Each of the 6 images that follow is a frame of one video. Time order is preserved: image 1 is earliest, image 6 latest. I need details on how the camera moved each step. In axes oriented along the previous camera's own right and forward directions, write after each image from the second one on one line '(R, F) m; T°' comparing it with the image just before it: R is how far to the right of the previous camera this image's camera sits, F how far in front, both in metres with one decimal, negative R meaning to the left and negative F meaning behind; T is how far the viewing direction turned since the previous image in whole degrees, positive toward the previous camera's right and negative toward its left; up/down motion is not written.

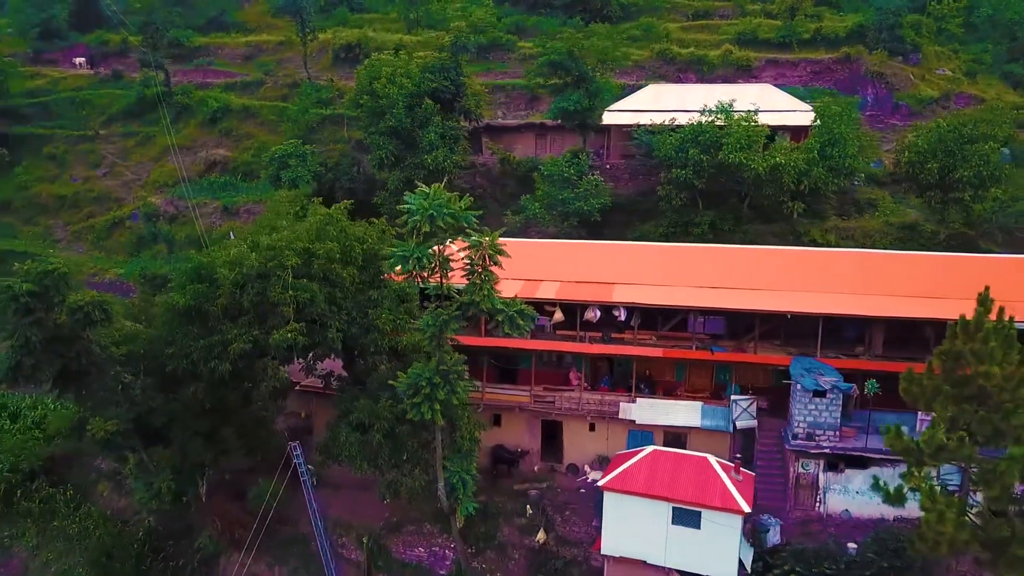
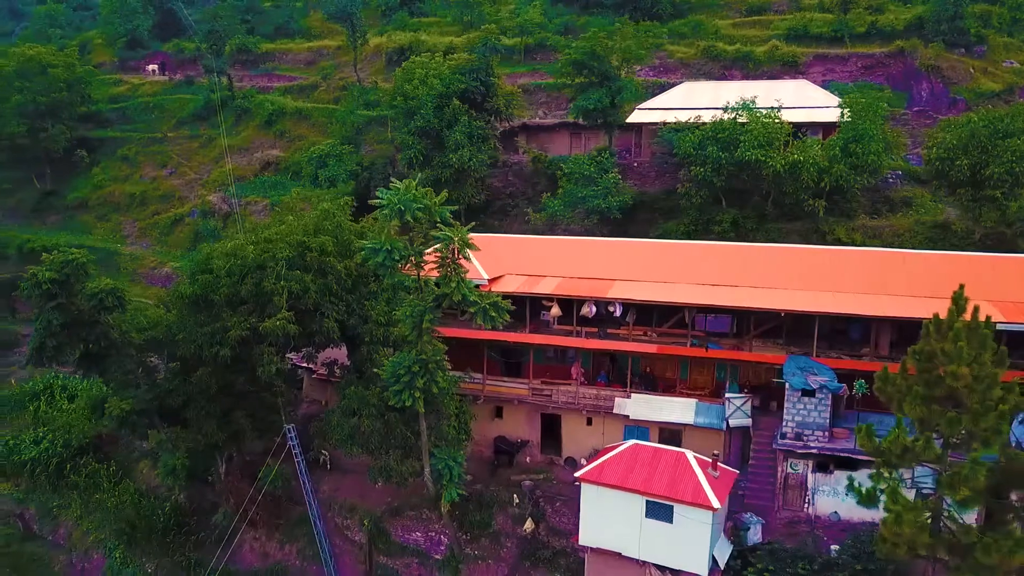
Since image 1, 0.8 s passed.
(+2.4, -0.4) m; -6°
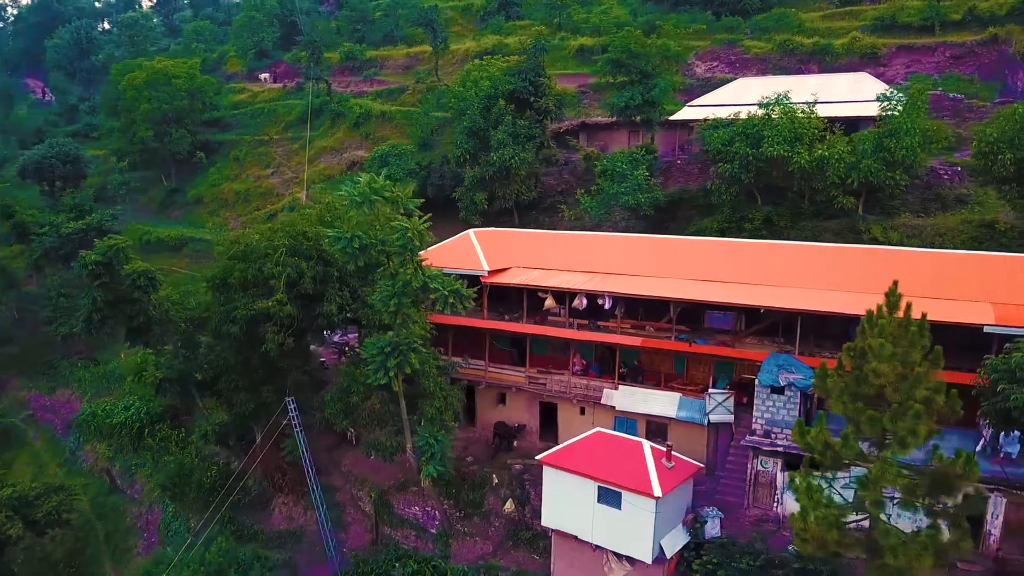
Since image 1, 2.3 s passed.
(+4.2, -0.6) m; -10°
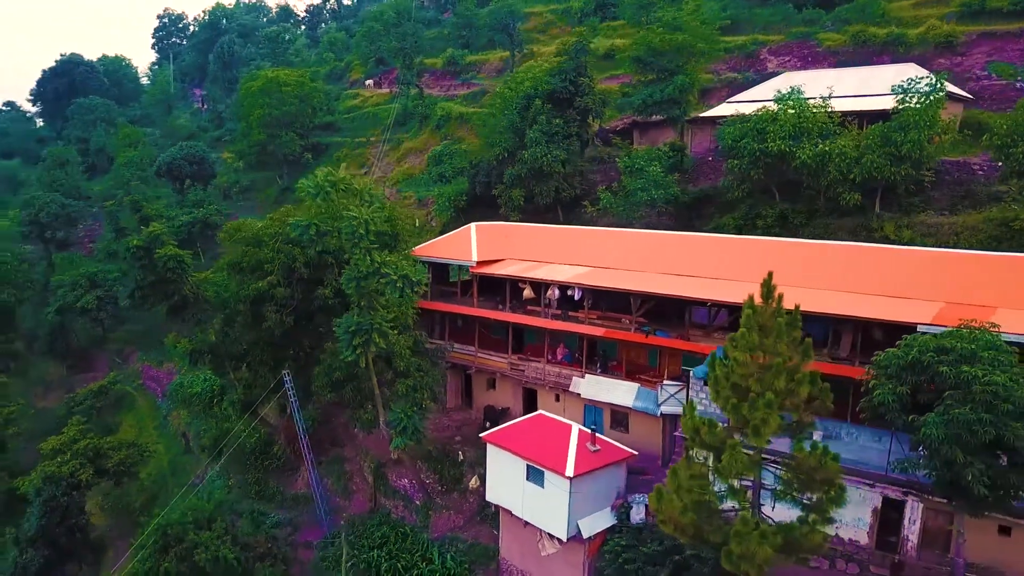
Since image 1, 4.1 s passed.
(+5.2, -0.6) m; -11°
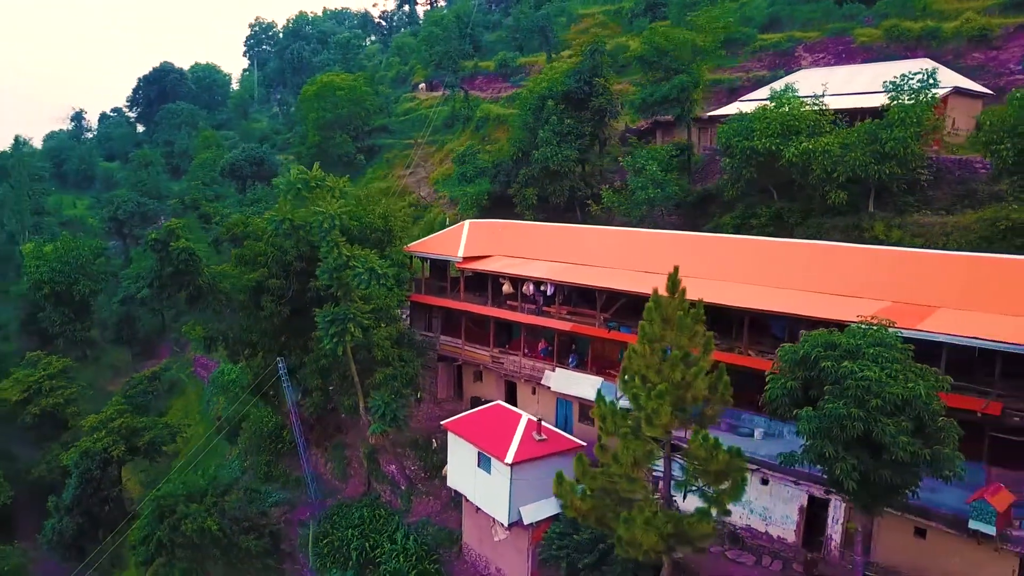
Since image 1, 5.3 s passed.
(+3.4, -0.5) m; -6°
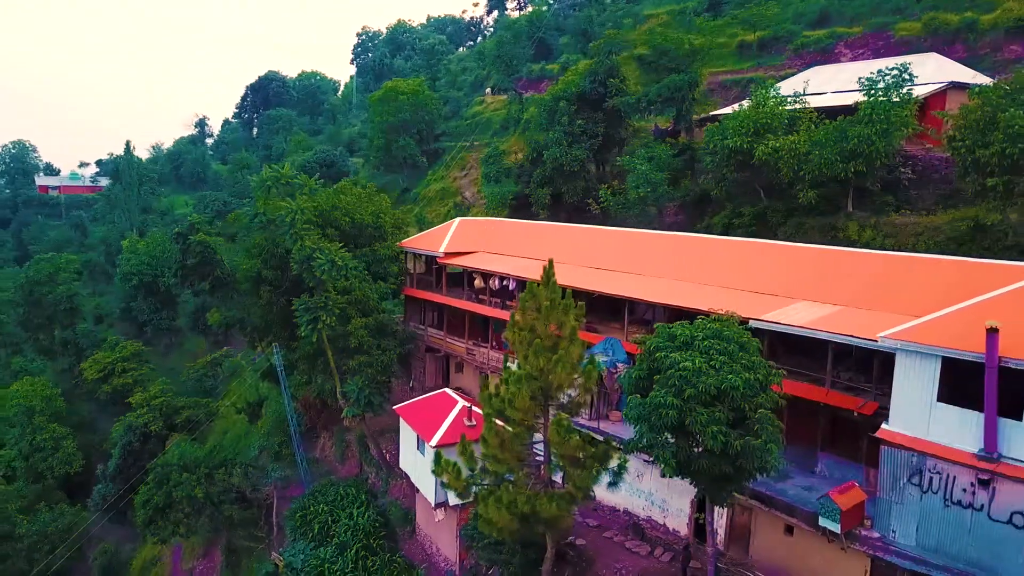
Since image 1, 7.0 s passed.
(+4.5, -0.6) m; -8°
